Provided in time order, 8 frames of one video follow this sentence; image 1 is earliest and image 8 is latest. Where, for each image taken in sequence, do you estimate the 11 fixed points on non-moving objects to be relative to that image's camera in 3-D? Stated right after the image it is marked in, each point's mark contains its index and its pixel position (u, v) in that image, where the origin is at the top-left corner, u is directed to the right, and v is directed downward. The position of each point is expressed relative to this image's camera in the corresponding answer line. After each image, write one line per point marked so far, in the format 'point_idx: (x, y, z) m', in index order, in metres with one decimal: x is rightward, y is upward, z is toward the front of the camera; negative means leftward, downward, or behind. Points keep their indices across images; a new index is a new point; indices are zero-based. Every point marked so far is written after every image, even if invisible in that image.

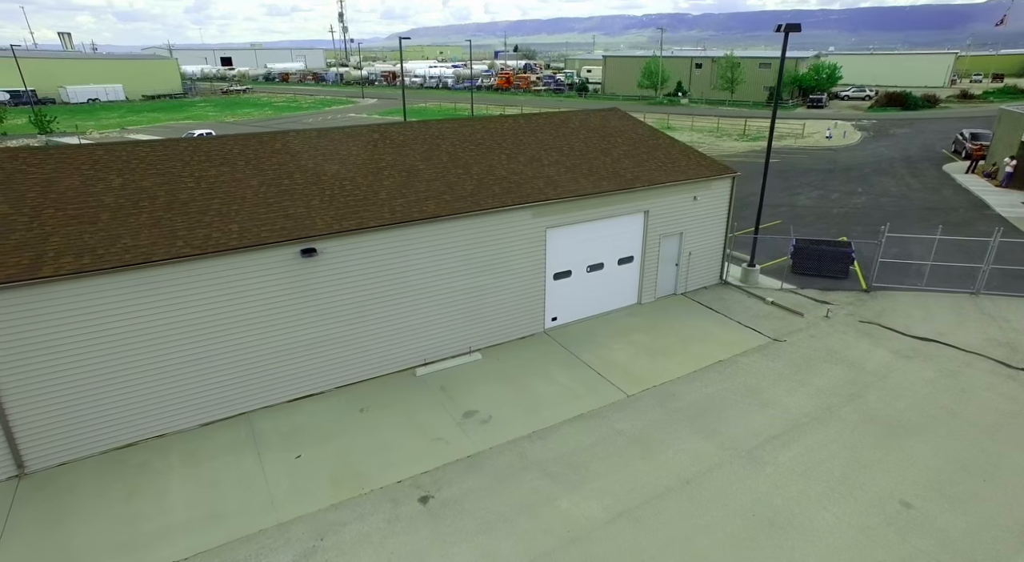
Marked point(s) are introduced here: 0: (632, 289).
0: (+3.3, -0.2, +16.3) m
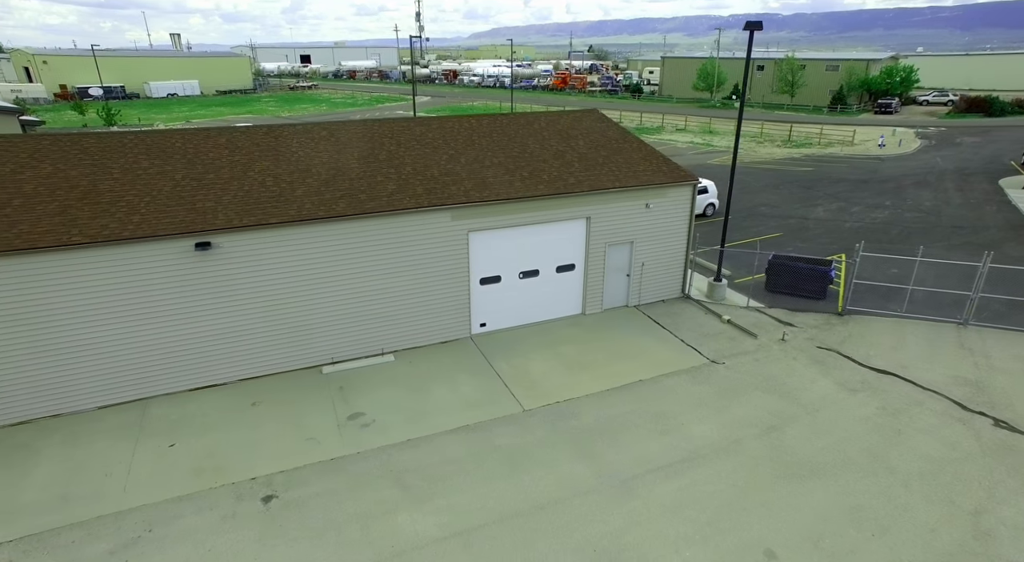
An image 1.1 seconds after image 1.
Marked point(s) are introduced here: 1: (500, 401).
0: (+1.7, -0.5, +15.6) m
1: (-0.3, -2.5, +12.2) m
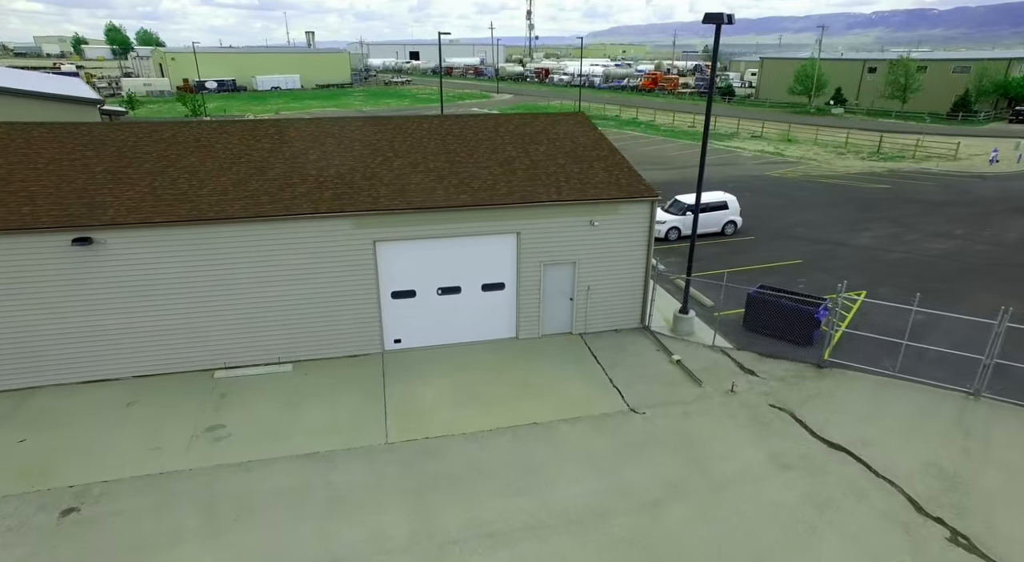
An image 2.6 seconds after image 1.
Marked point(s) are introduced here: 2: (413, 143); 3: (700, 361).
0: (-0.1, -0.9, +14.2) m
1: (-2.7, -2.8, +11.1) m
2: (-2.6, +3.6, +15.5) m
3: (+4.2, -1.8, +13.4) m
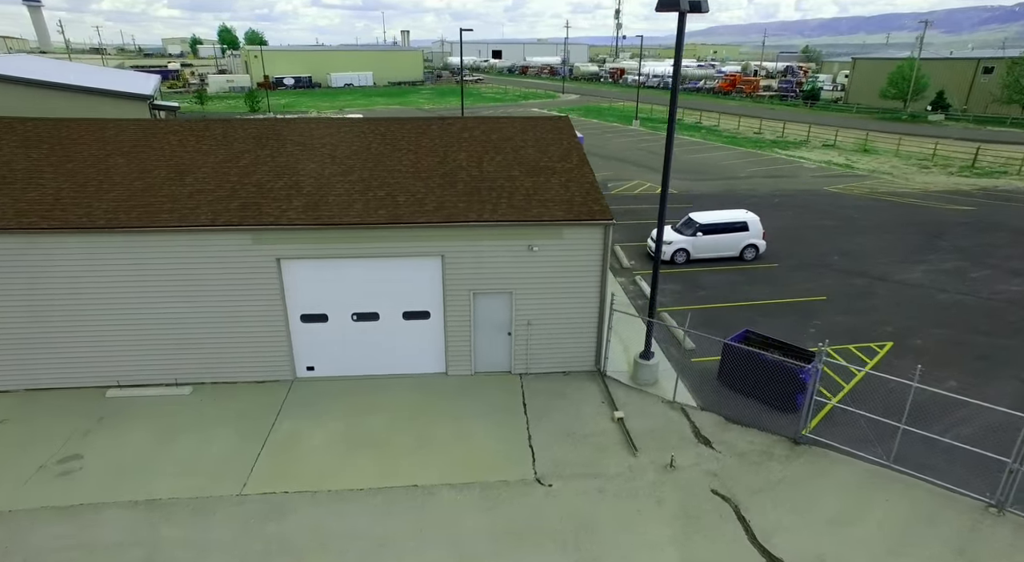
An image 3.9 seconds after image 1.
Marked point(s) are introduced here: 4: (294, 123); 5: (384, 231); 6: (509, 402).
0: (-1.6, -1.5, +12.4) m
1: (-4.7, -3.2, +9.7) m
2: (-3.6, +3.1, +14.0) m
3: (+2.5, -2.6, +11.0) m
4: (-5.5, +4.0, +15.2) m
5: (-2.4, +1.0, +11.3) m
6: (0.0, -2.3, +11.7) m
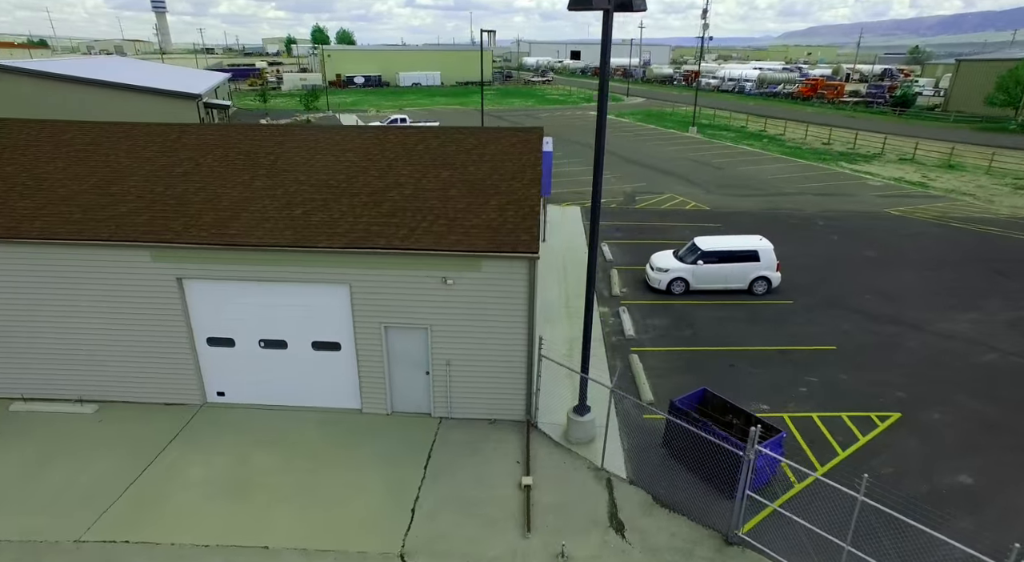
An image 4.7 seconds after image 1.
0: (-3.1, -2.0, +11.3) m
1: (-6.6, -3.5, +9.0) m
2: (-4.6, +2.7, +13.1) m
3: (+0.8, -3.4, +9.4) m
4: (-6.3, +3.7, +14.5) m
5: (-3.9, +0.5, +10.3) m
6: (-1.7, -2.9, +10.3) m
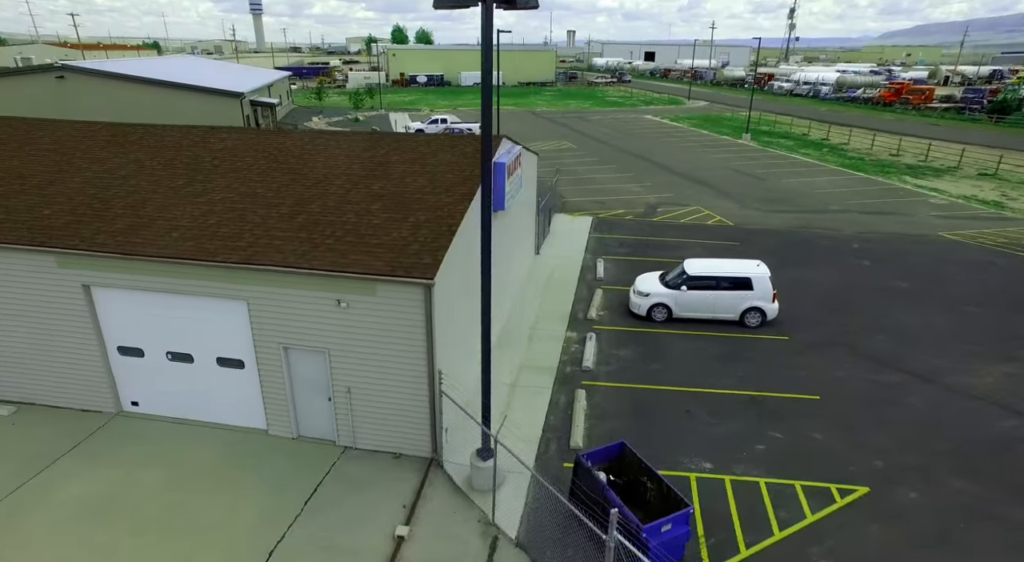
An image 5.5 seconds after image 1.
0: (-4.6, -2.3, +10.7) m
1: (-8.4, -3.6, +8.9) m
2: (-5.7, +2.5, +12.7) m
3: (-1.1, -3.8, +8.4) m
4: (-7.2, +3.6, +14.2) m
5: (-5.4, +0.3, +9.8) m
6: (-3.4, -3.3, +9.6) m
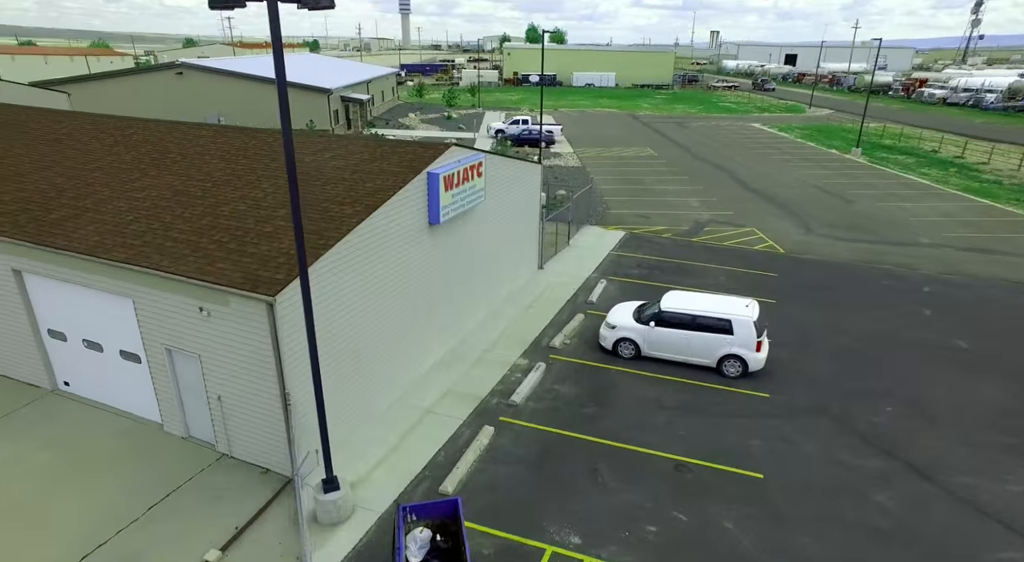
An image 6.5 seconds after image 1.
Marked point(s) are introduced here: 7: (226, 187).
0: (-6.5, -2.2, +10.8) m
1: (-10.7, -3.2, +9.8) m
2: (-6.8, +2.6, +13.0) m
3: (-3.7, -4.0, +7.9) m
4: (-7.8, +3.8, +14.8) m
5: (-7.3, +0.4, +10.1) m
6: (-5.6, -3.3, +9.5) m
7: (-5.5, +1.8, +11.6) m
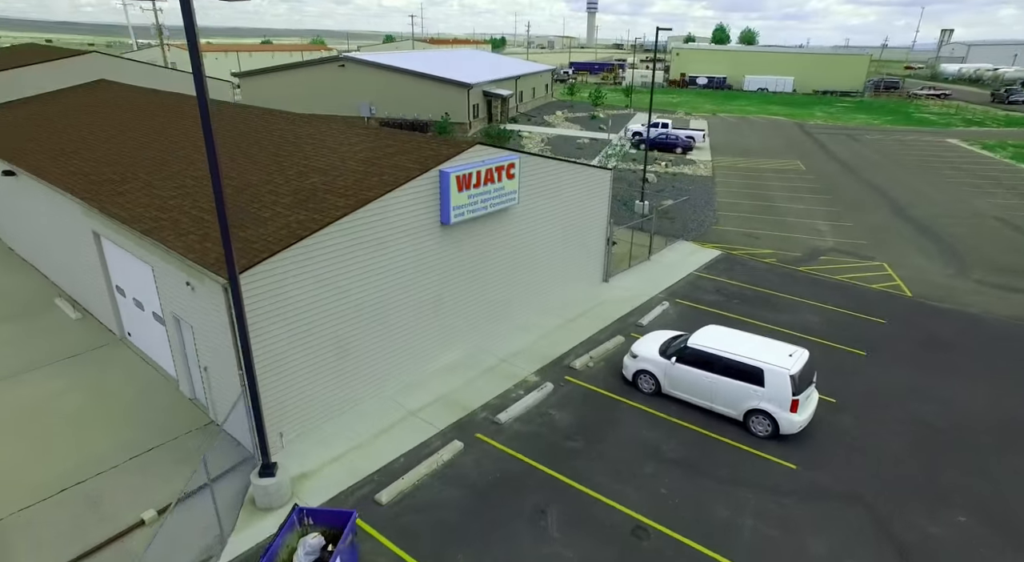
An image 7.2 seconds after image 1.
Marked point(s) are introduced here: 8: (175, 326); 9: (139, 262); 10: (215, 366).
0: (-6.7, -1.7, +11.9) m
1: (-11.1, -2.1, +12.0) m
2: (-5.8, +3.2, +13.9) m
3: (-5.0, -3.7, +8.3) m
4: (-6.2, +4.4, +15.9) m
5: (-7.4, +1.0, +11.3) m
6: (-6.3, -2.8, +10.4) m
7: (-5.1, +2.3, +12.3) m
8: (-6.2, -0.8, +11.0) m
9: (-7.2, +0.4, +11.6) m
10: (-5.1, -1.4, +10.1) m
